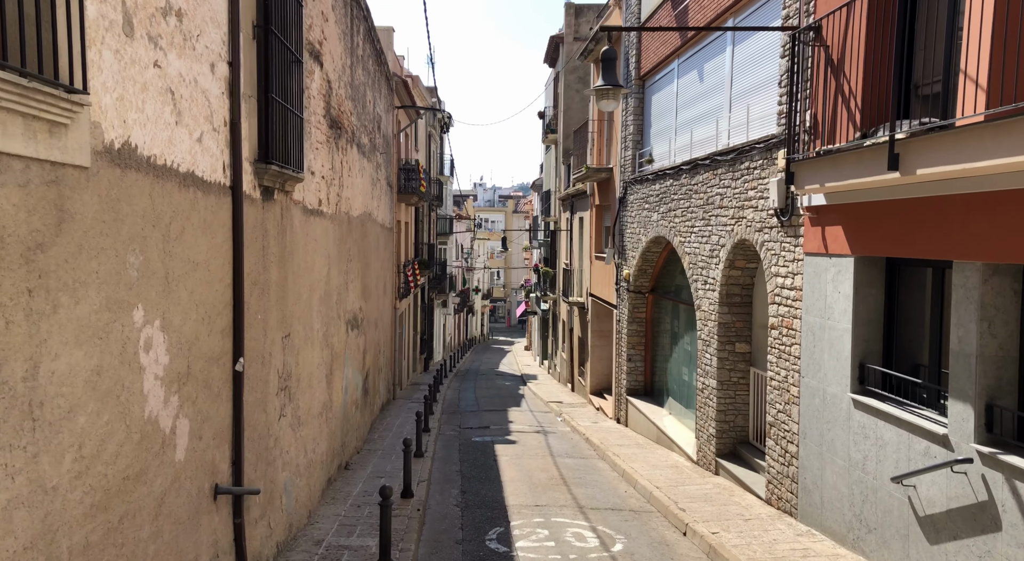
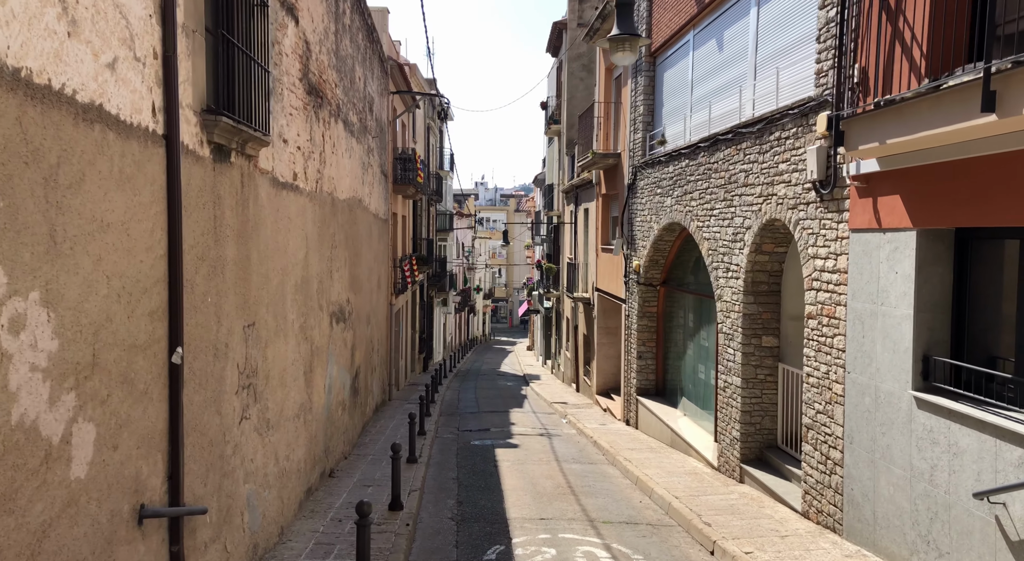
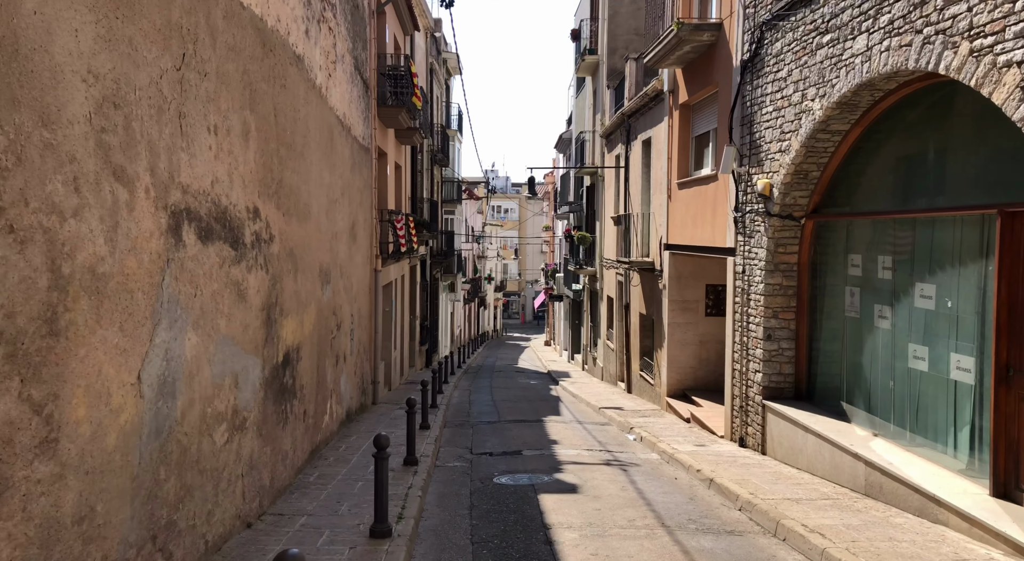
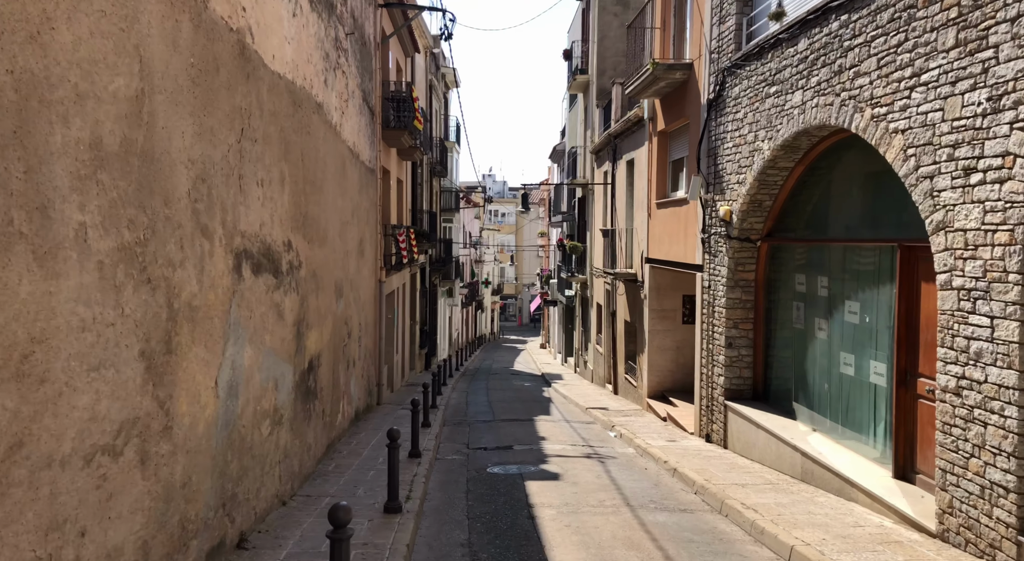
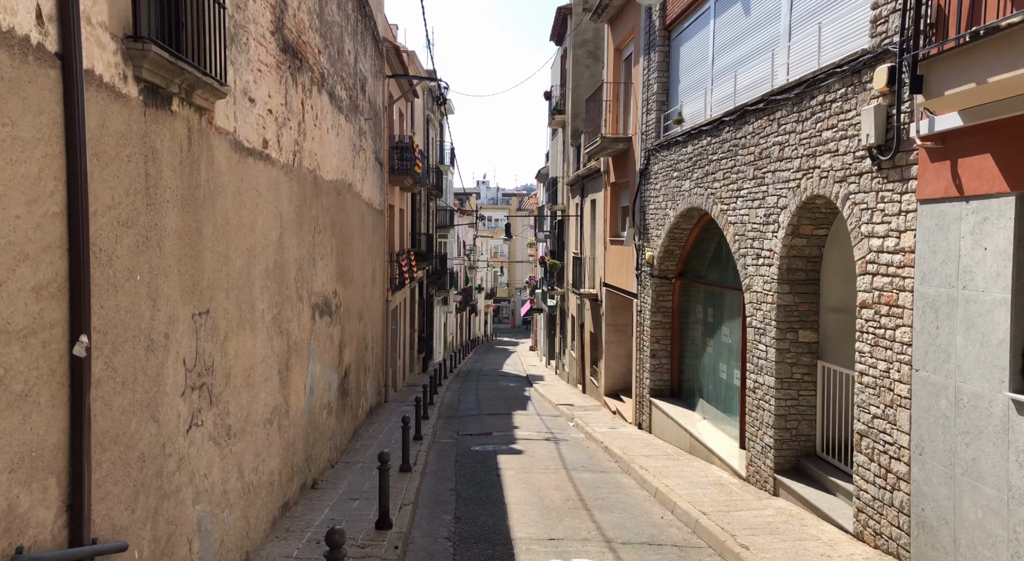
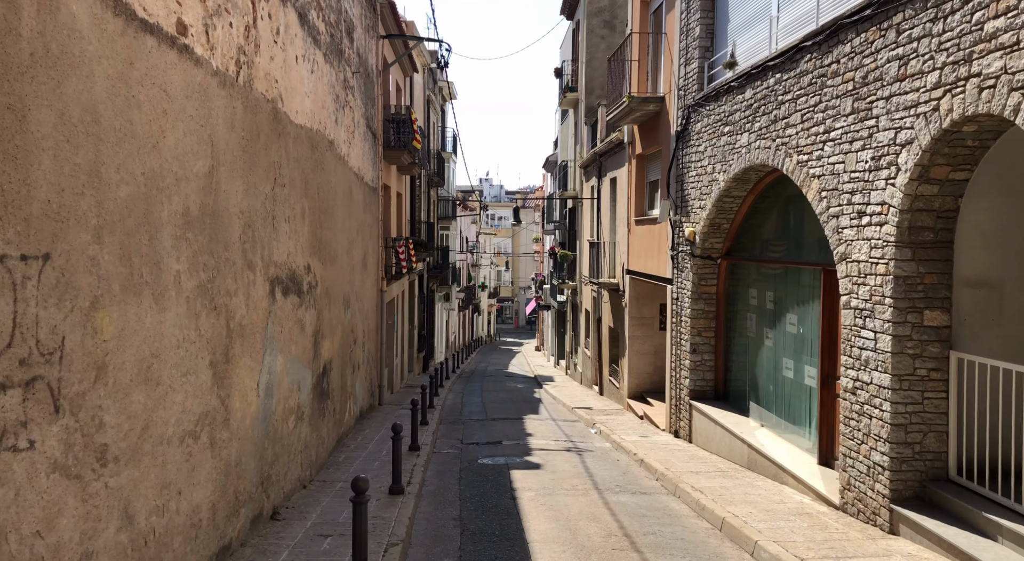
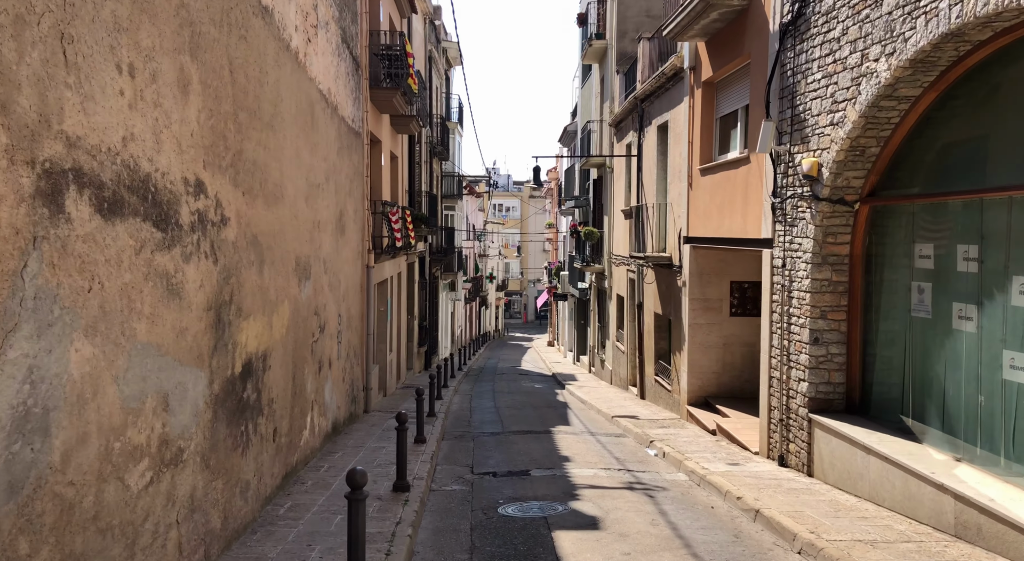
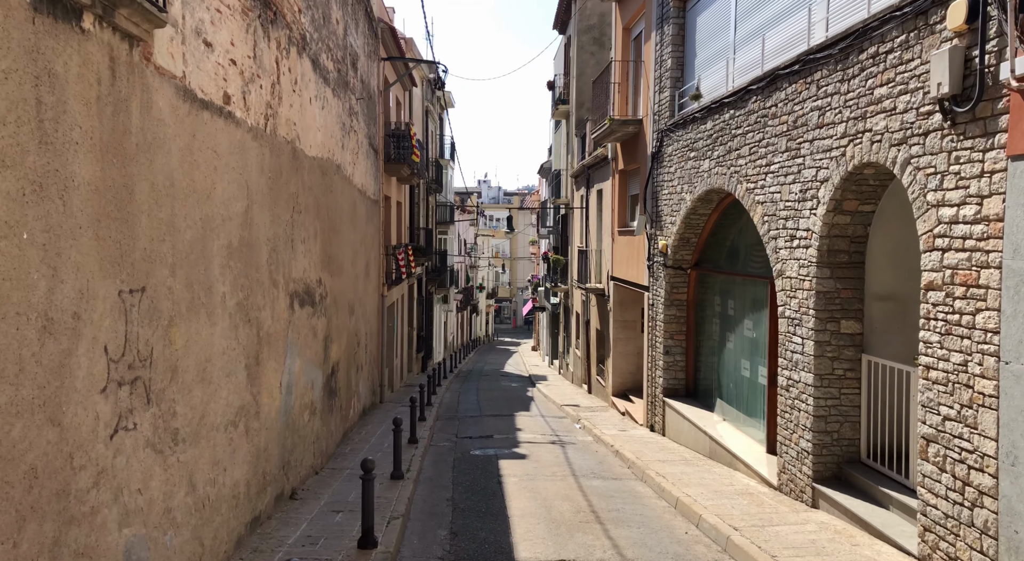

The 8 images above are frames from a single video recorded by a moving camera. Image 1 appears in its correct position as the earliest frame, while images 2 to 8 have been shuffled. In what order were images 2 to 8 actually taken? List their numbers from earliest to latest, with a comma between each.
2, 5, 8, 6, 4, 3, 7
